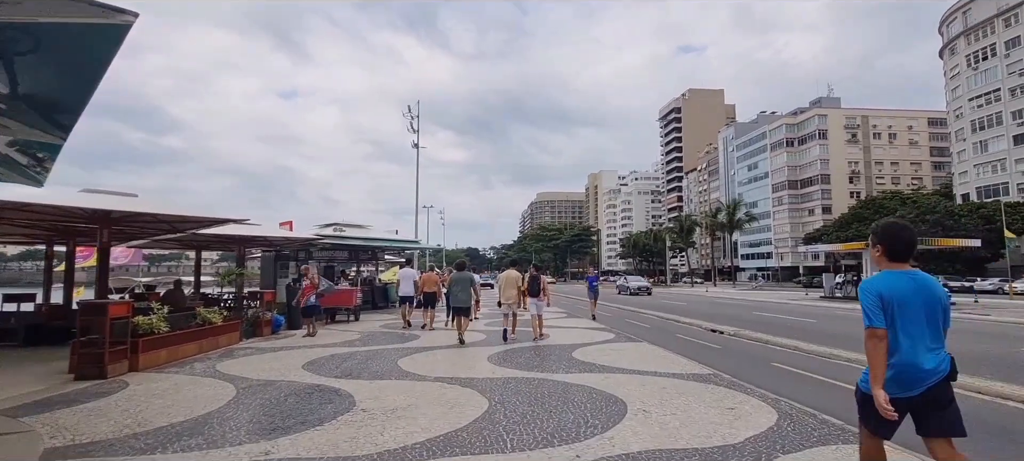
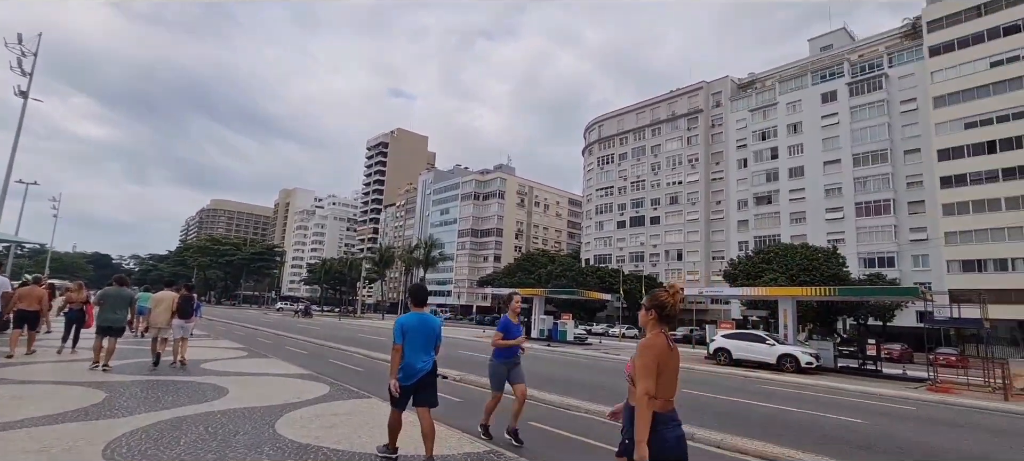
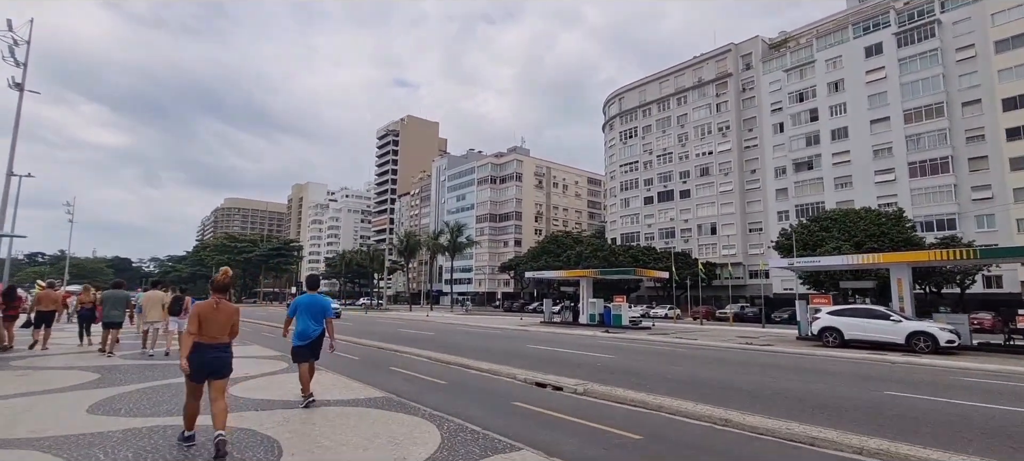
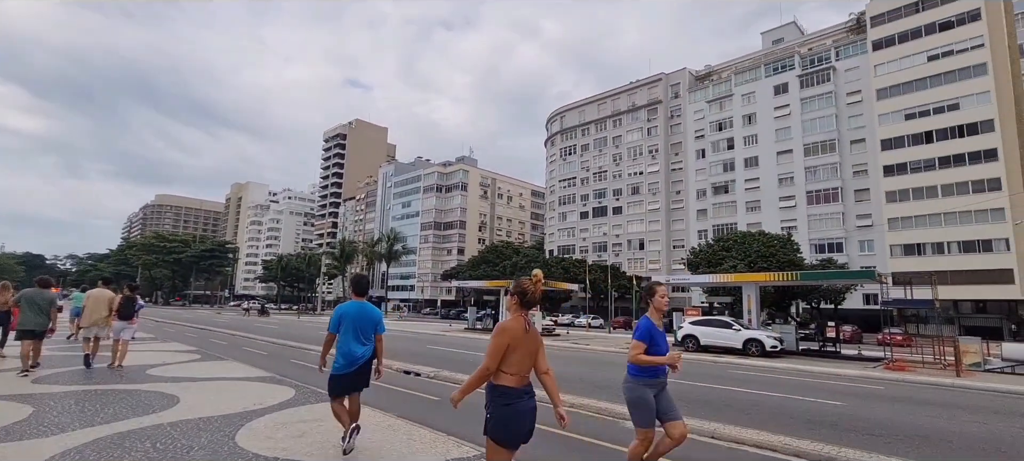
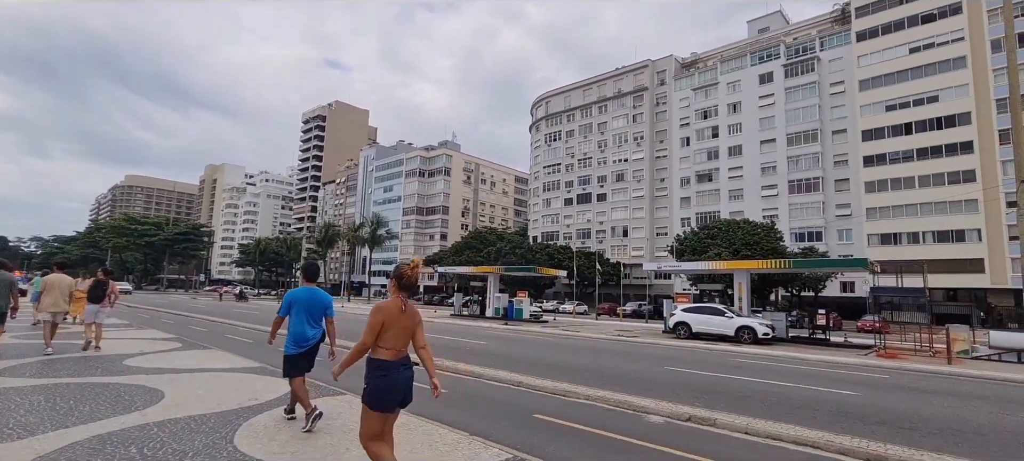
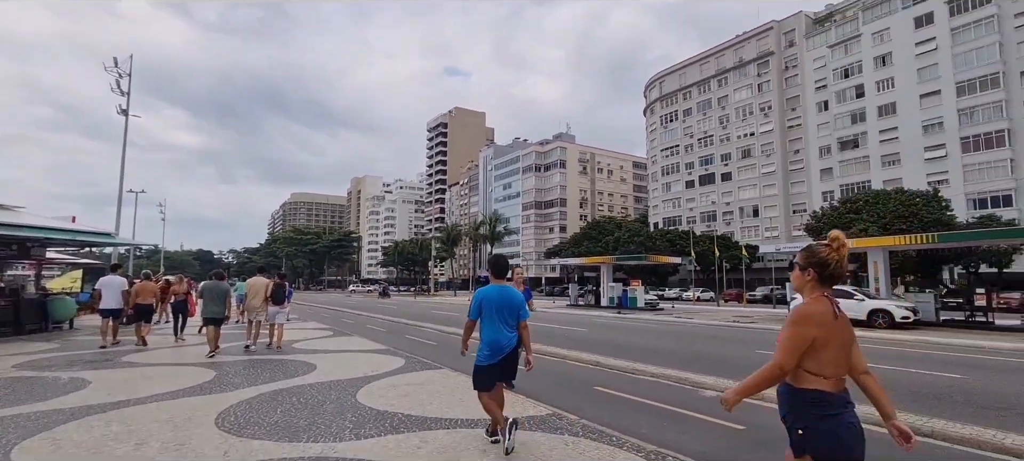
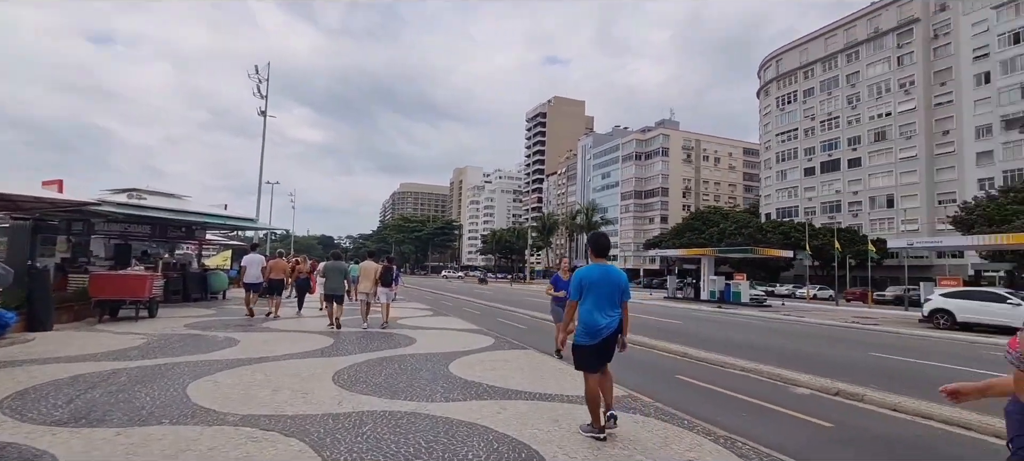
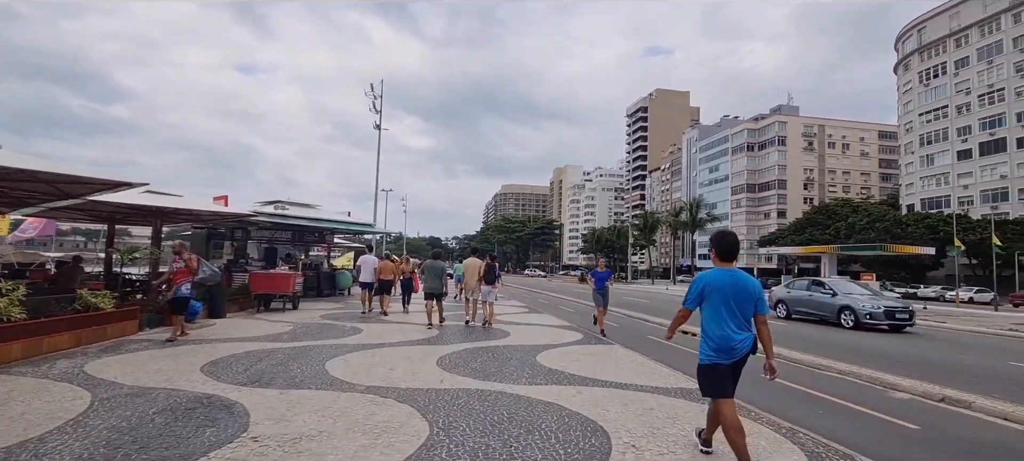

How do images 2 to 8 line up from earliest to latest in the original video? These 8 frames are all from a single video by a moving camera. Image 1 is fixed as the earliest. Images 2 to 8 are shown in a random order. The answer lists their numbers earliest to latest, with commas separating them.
8, 7, 6, 2, 4, 5, 3
